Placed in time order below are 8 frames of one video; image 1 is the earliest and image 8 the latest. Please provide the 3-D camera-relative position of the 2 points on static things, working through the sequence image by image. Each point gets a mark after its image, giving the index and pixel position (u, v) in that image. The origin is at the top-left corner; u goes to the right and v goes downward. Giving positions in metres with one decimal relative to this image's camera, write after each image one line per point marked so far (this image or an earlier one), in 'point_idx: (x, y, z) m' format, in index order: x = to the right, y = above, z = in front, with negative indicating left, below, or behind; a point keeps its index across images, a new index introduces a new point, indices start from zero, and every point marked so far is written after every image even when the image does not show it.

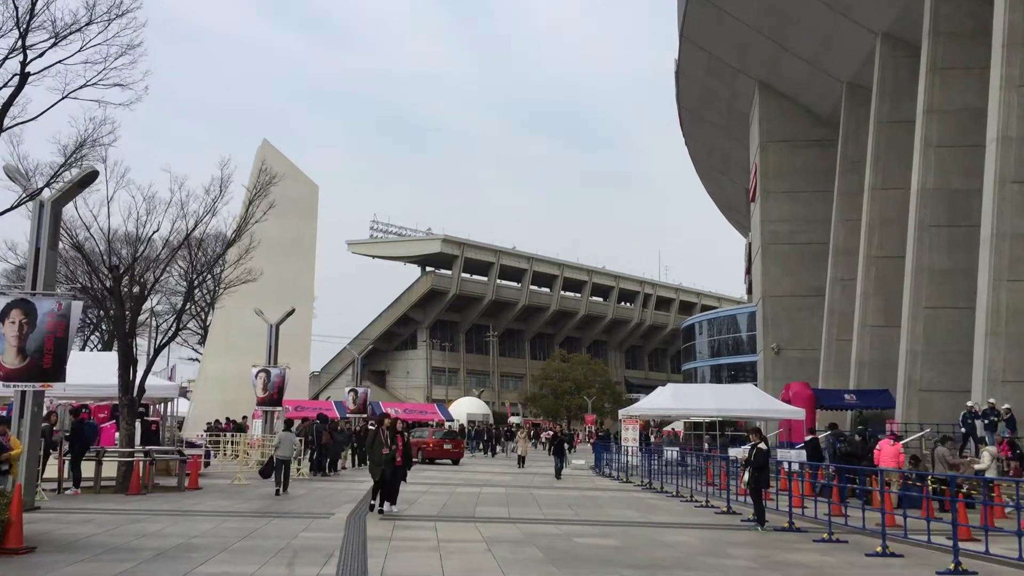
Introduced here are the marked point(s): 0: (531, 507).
0: (+0.3, -3.2, +13.4) m
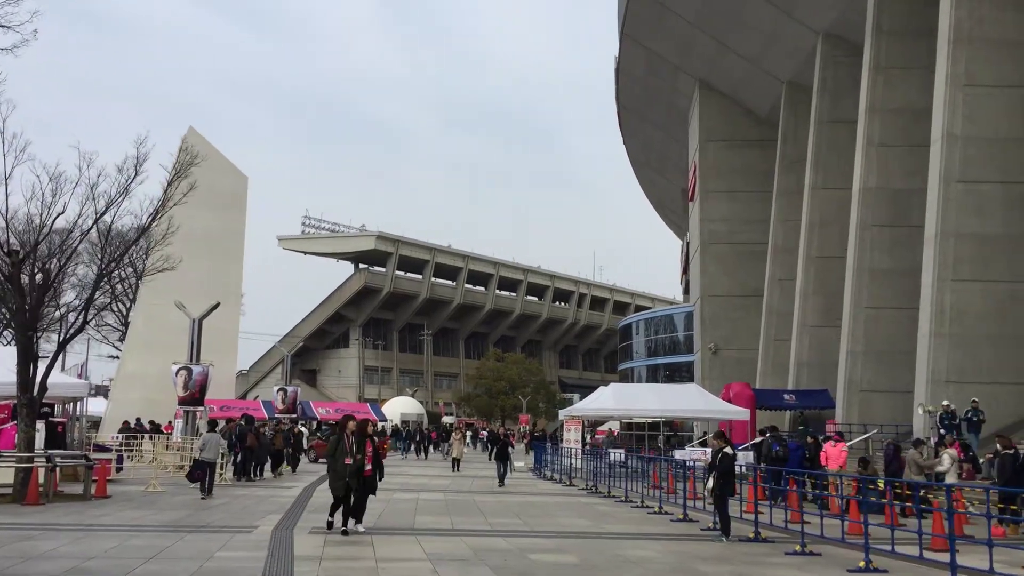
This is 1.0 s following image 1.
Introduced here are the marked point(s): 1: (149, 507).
0: (-0.5, -3.1, +12.4) m
1: (-5.2, -3.1, +13.2) m
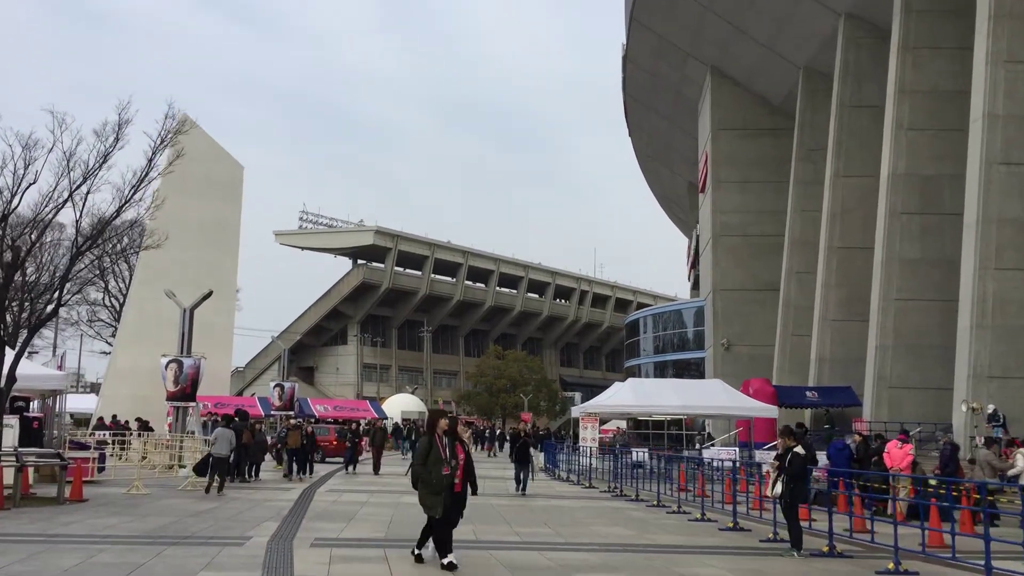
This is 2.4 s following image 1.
0: (-0.2, -2.8, +10.9) m
1: (-4.8, -2.8, +11.7) m
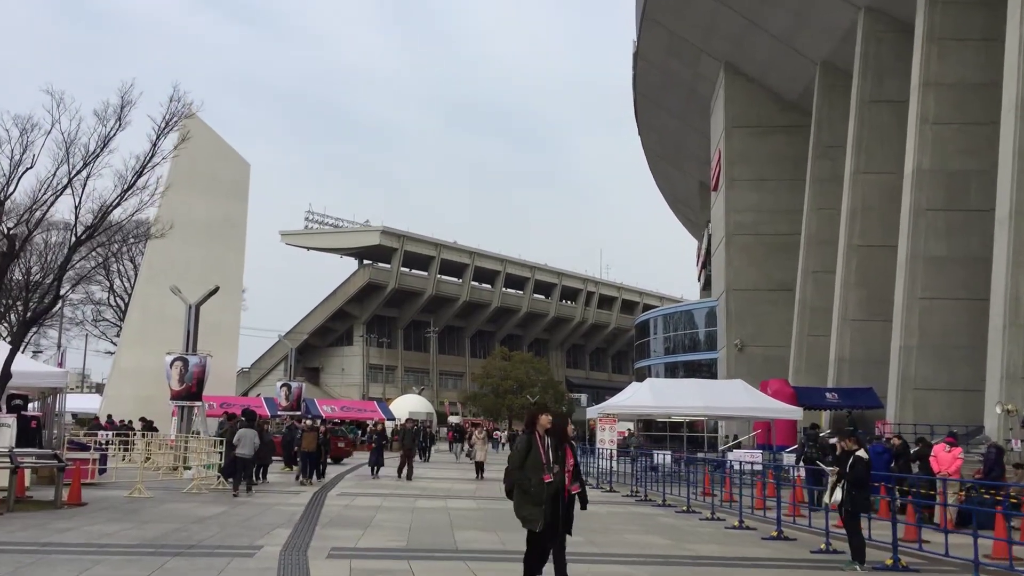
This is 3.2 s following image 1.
0: (+0.1, -2.7, +10.2) m
1: (-4.5, -2.7, +11.0) m
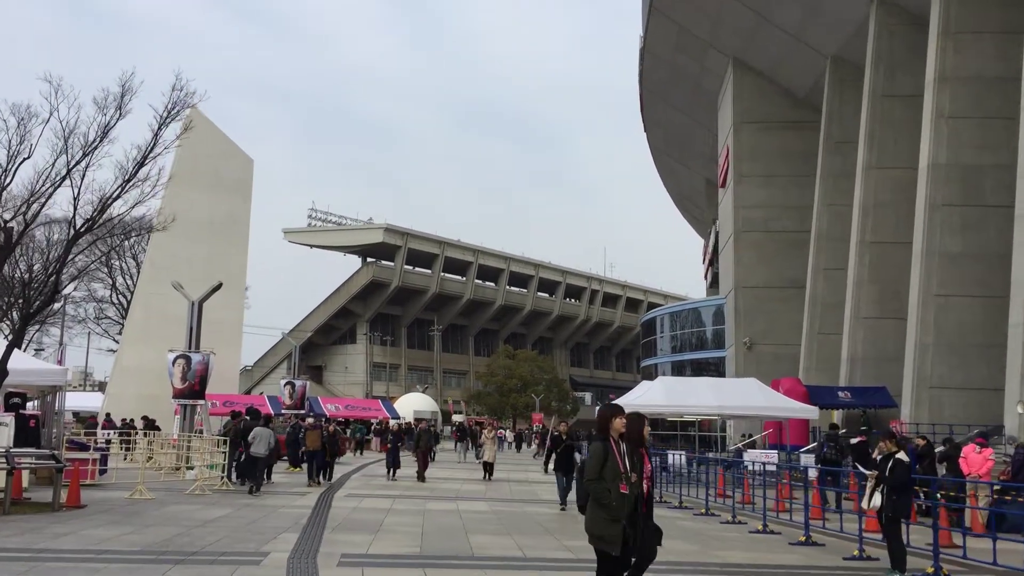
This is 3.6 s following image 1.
0: (+0.3, -2.6, +9.8) m
1: (-4.4, -2.6, +10.6) m
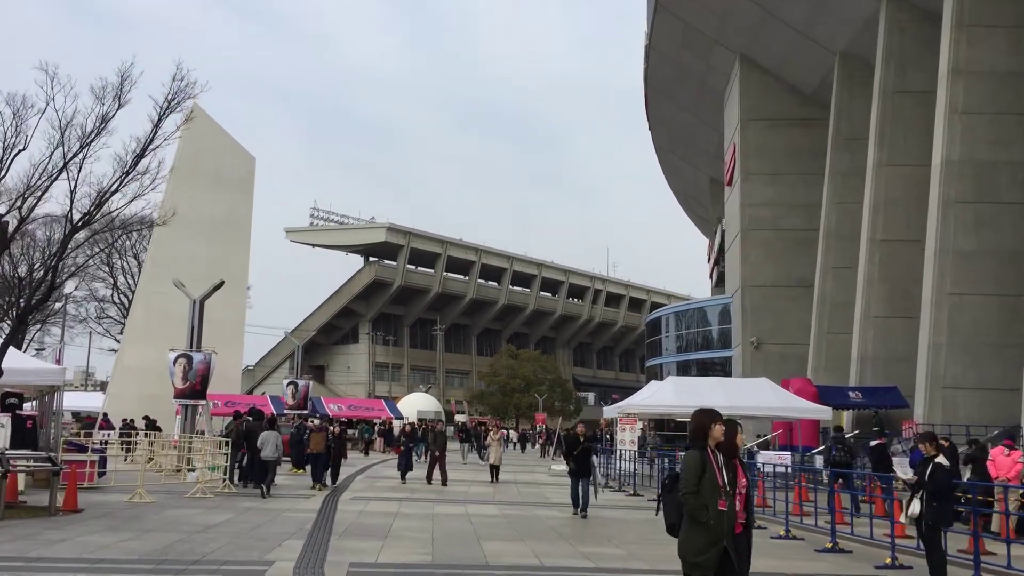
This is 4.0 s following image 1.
0: (+0.5, -2.6, +9.4) m
1: (-4.2, -2.6, +10.2) m
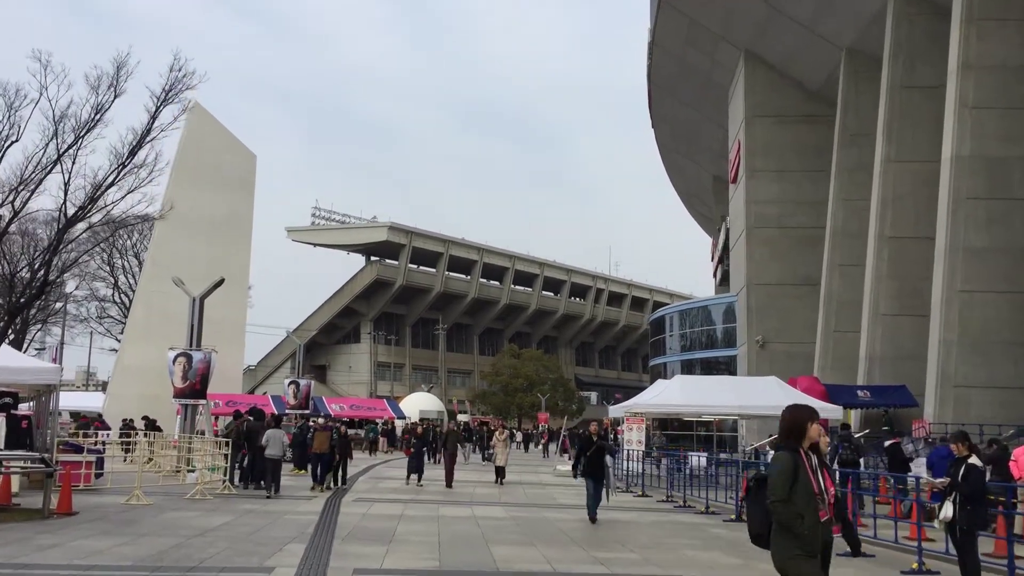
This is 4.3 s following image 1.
0: (+0.5, -2.5, +9.1) m
1: (-4.1, -2.6, +9.9) m
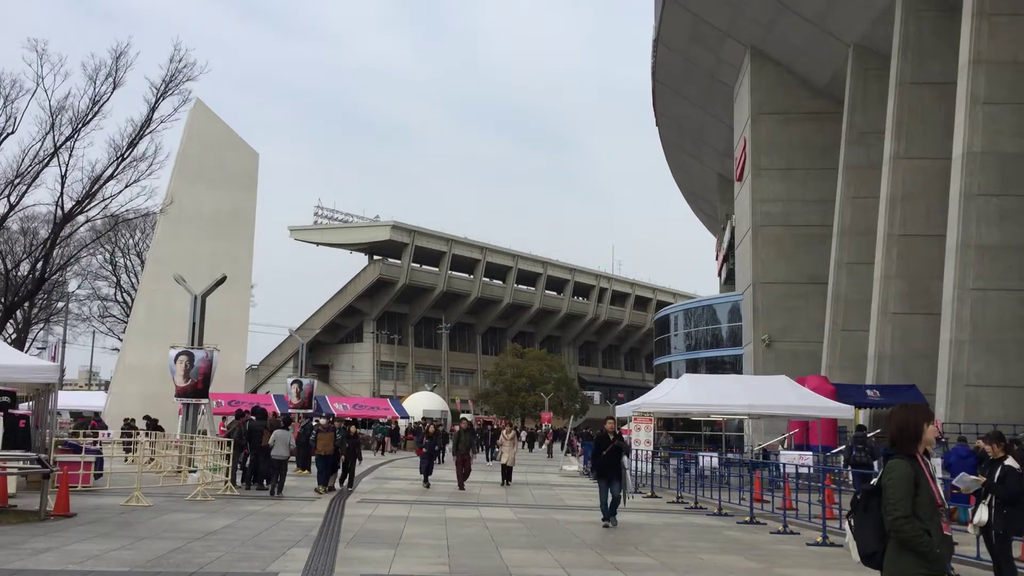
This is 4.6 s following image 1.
0: (+0.6, -2.5, +8.8) m
1: (-4.0, -2.5, +9.6) m
